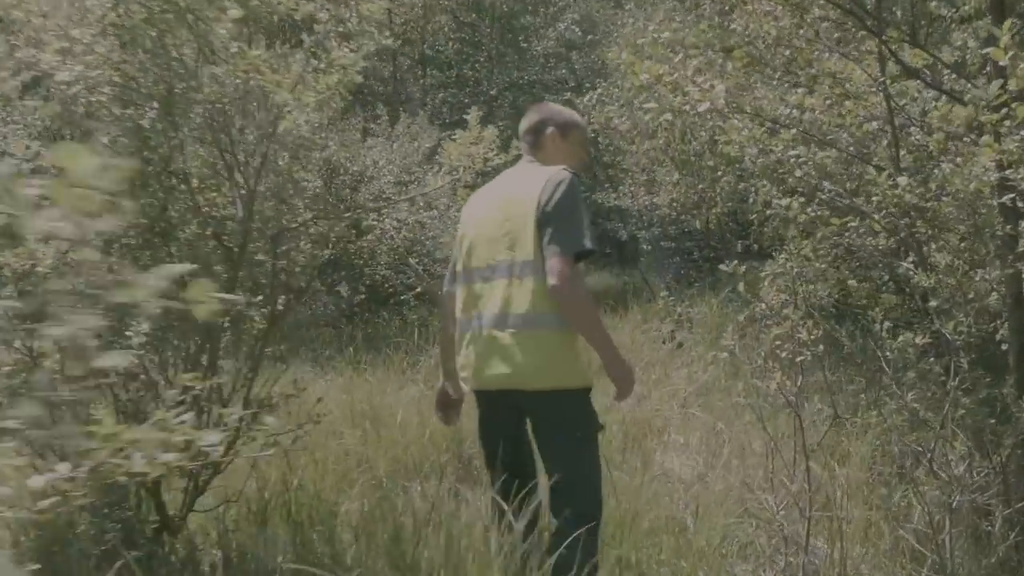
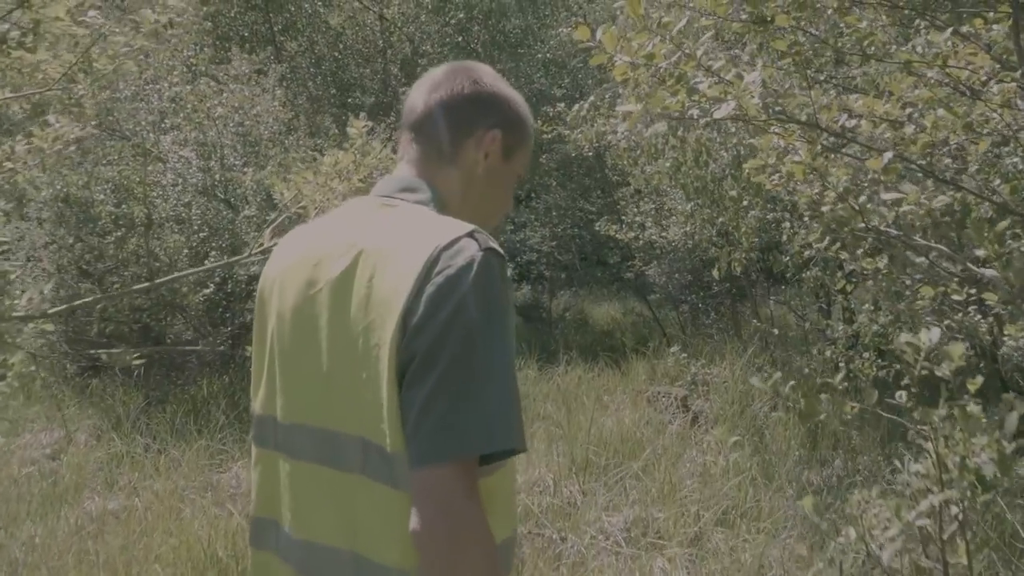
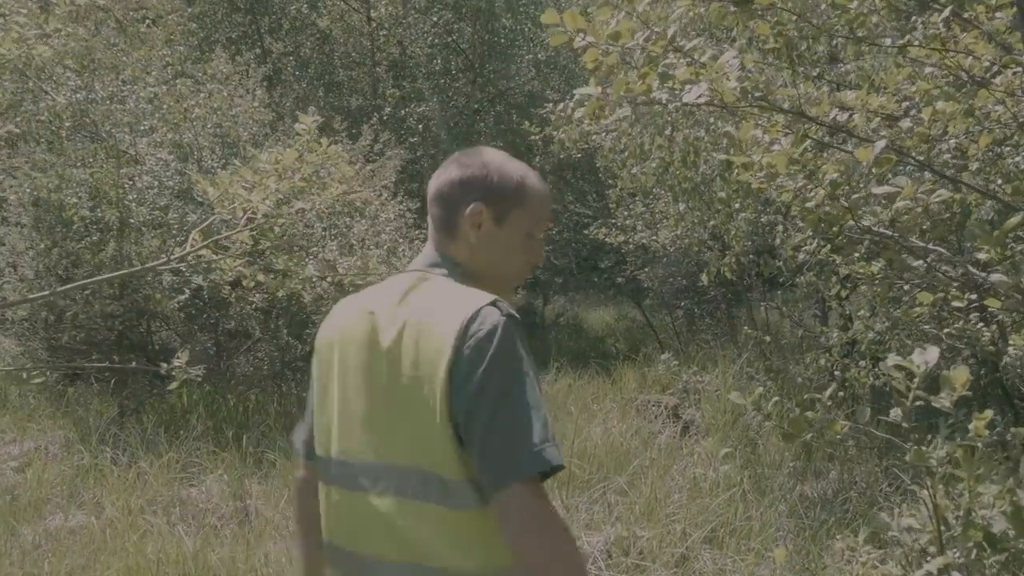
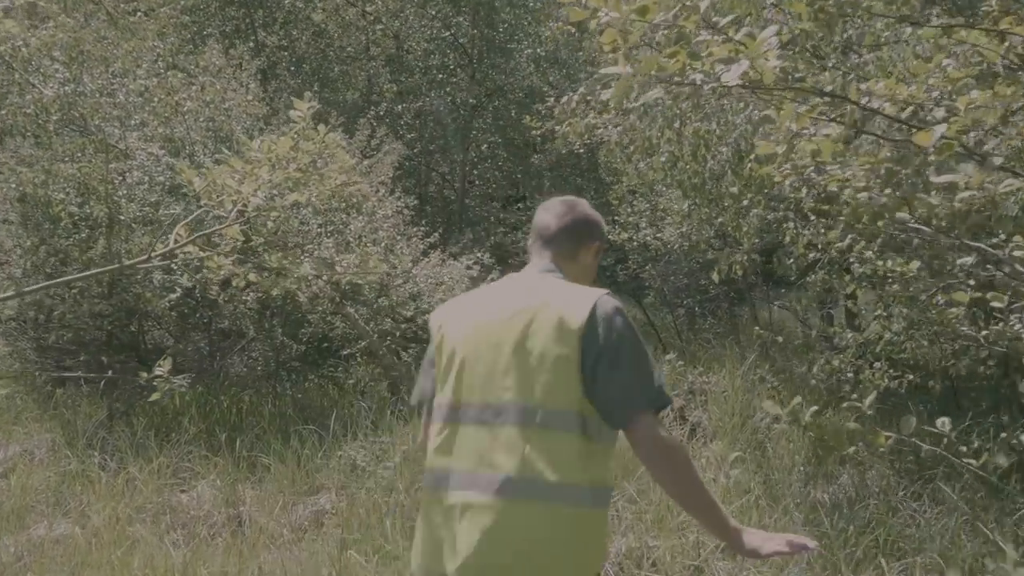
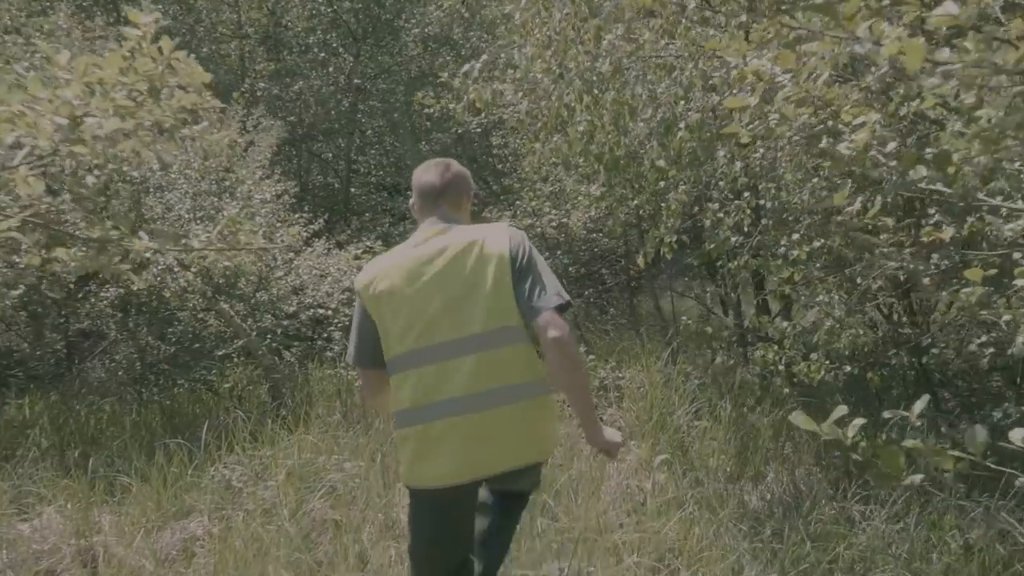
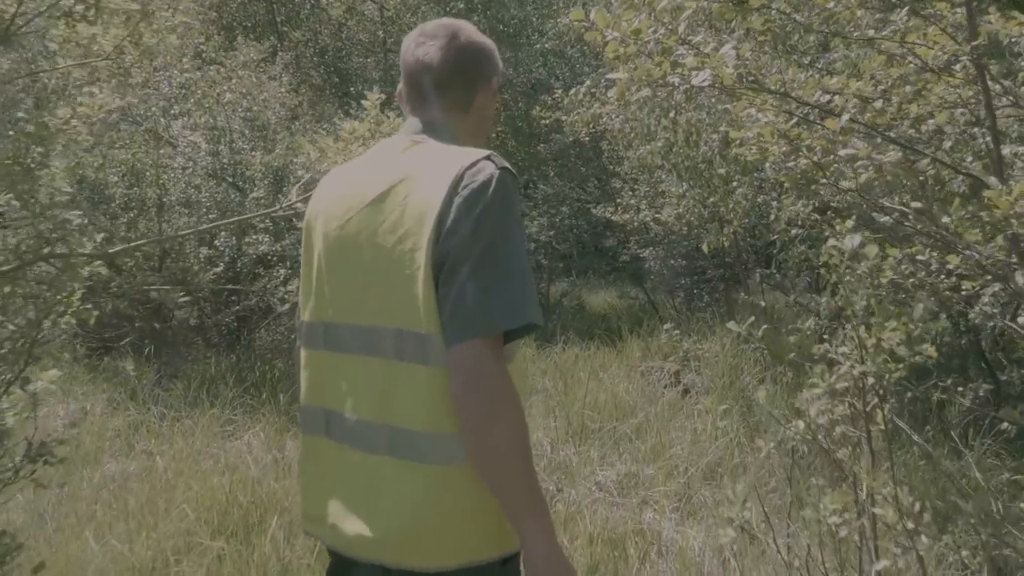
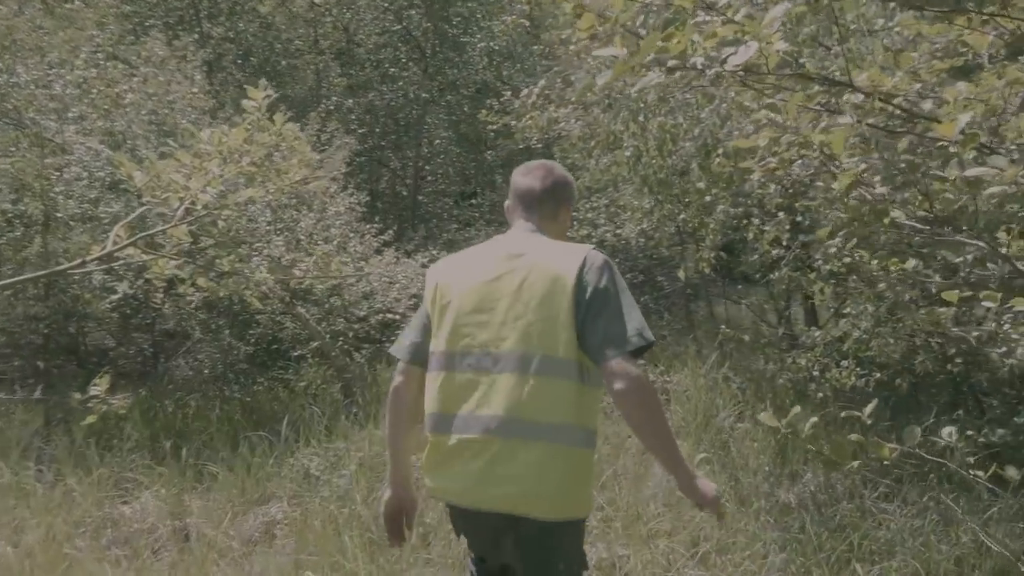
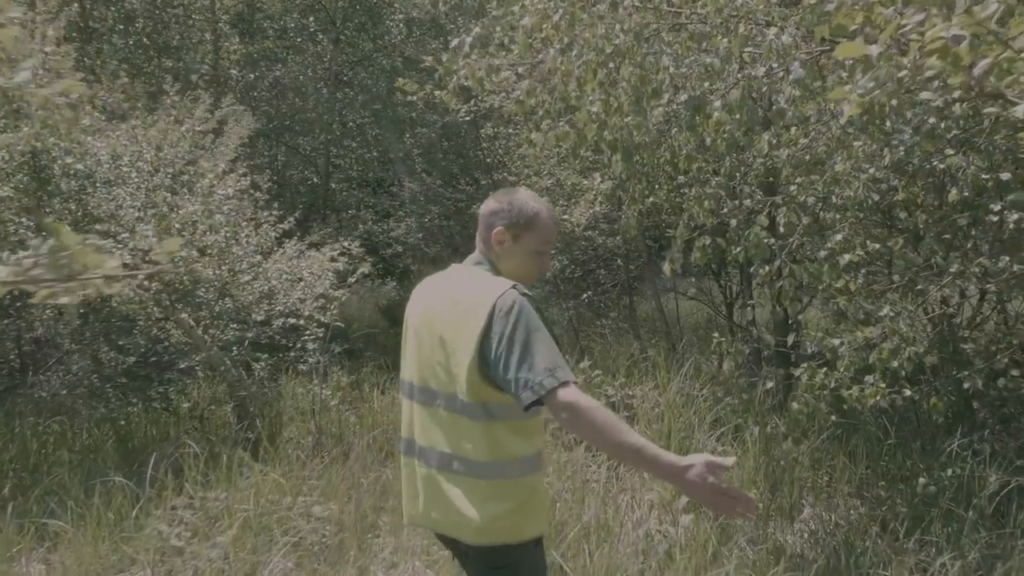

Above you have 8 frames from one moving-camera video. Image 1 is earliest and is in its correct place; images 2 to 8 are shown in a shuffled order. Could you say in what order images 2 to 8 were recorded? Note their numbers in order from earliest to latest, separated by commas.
6, 2, 3, 4, 7, 5, 8
